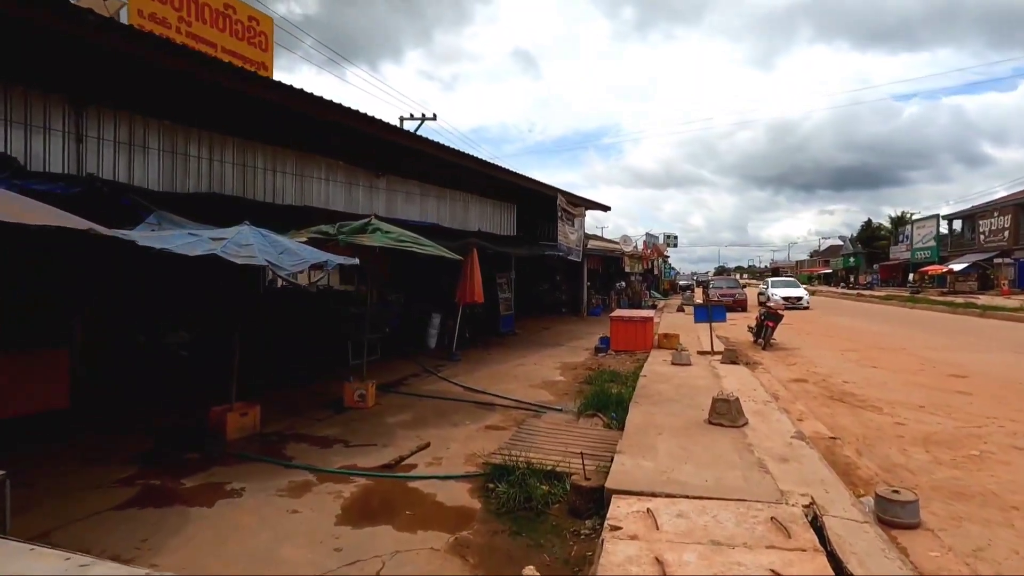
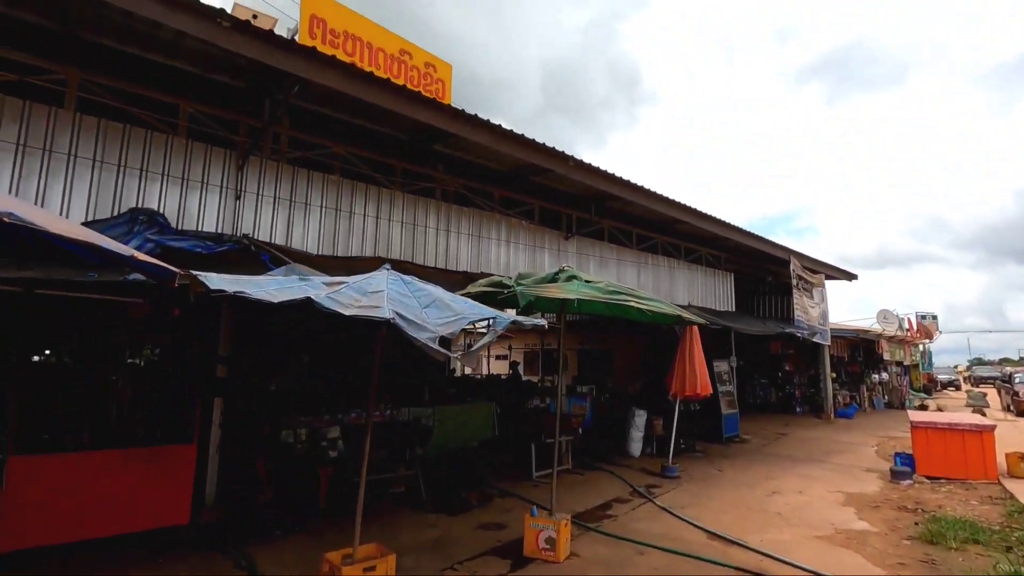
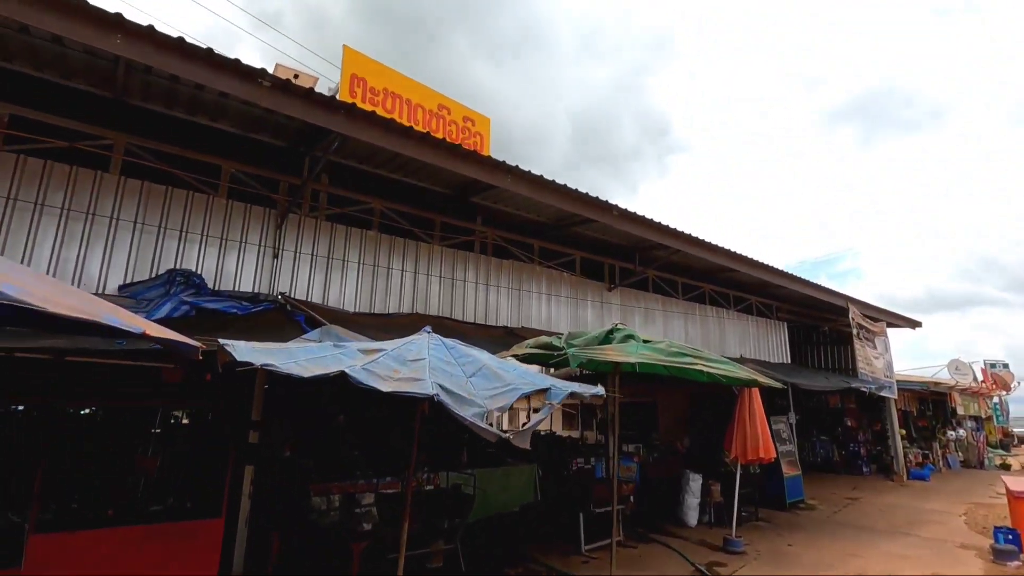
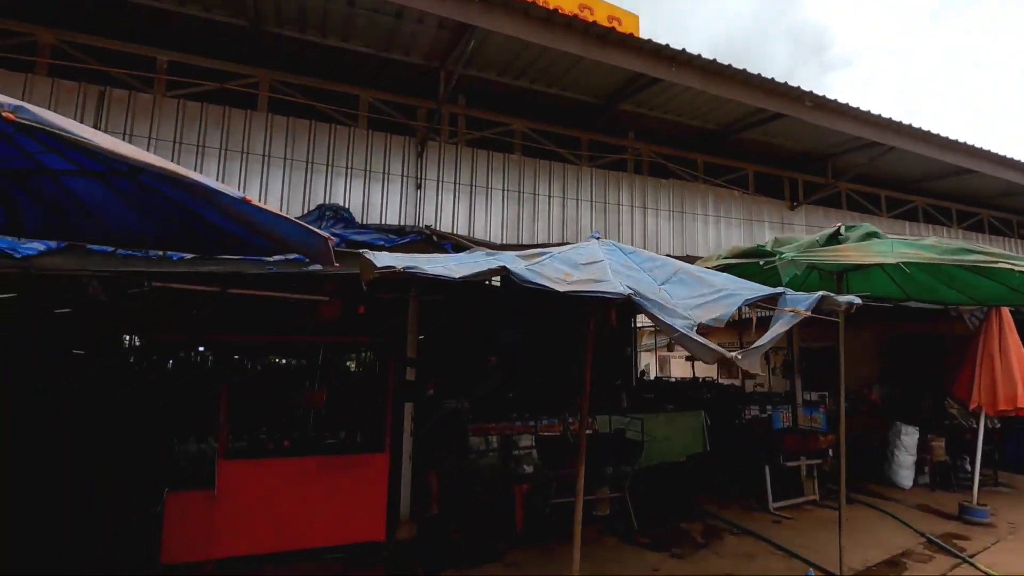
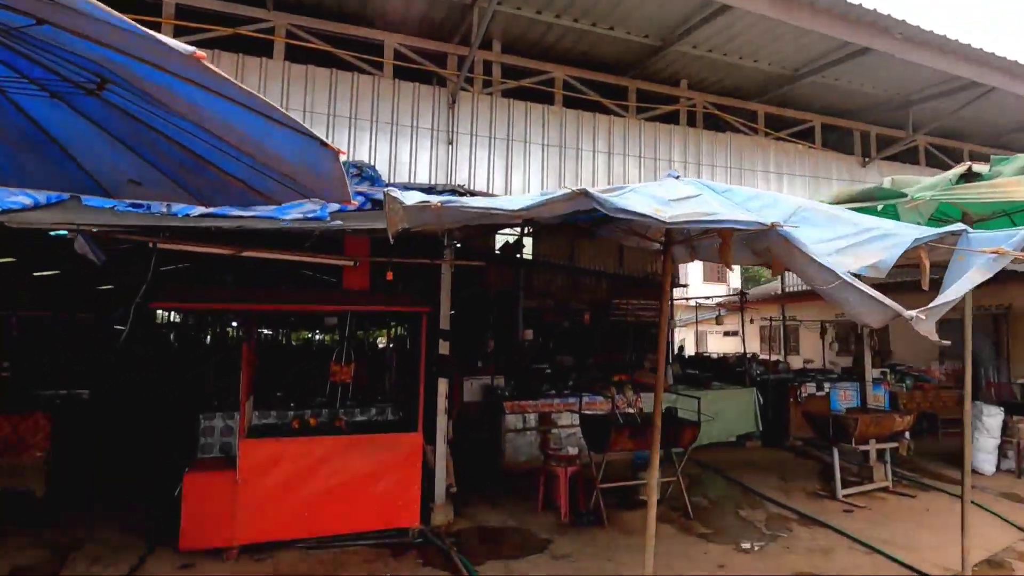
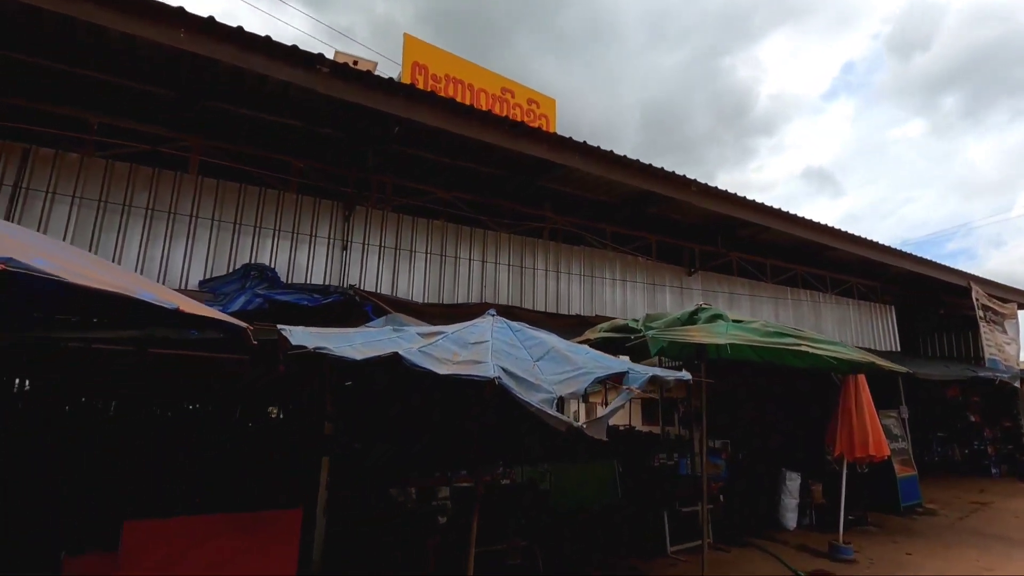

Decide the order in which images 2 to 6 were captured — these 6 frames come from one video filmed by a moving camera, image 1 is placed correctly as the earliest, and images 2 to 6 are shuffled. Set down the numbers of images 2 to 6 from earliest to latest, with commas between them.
2, 3, 6, 4, 5
